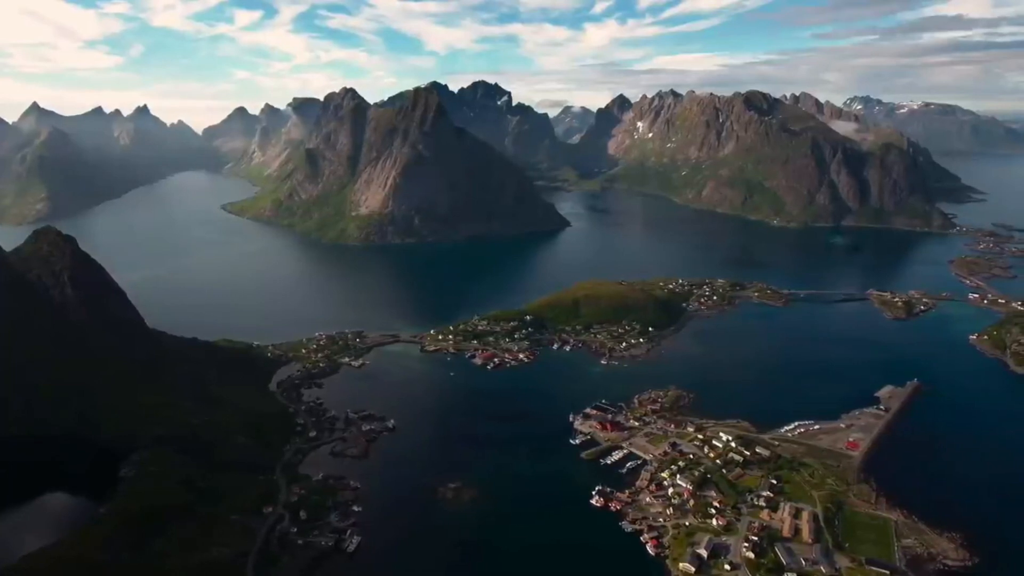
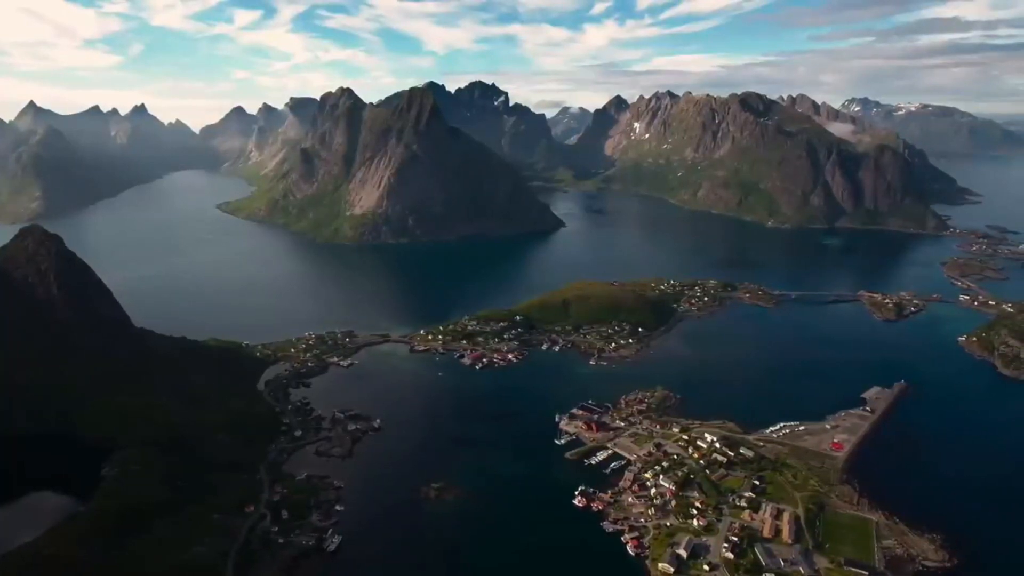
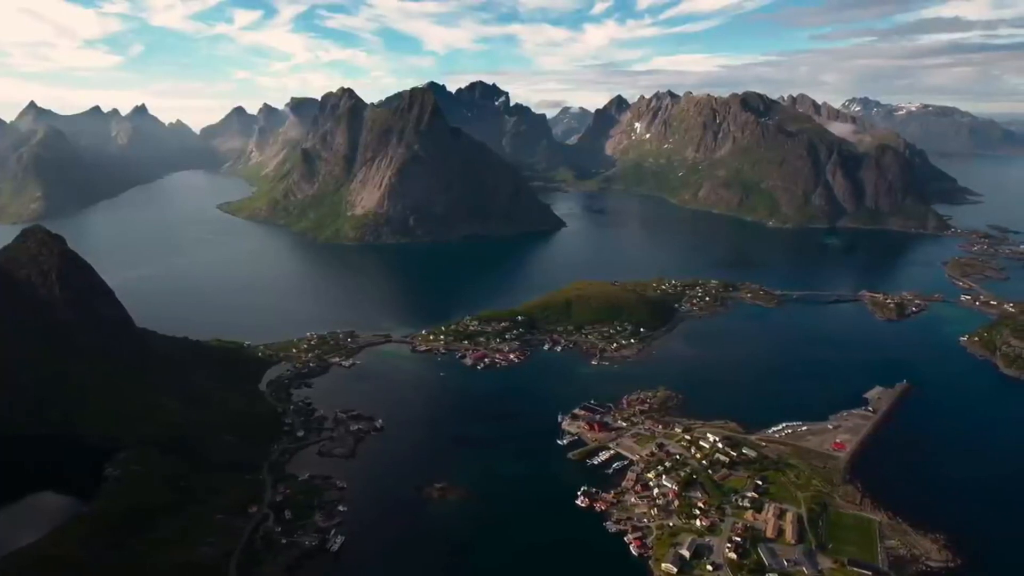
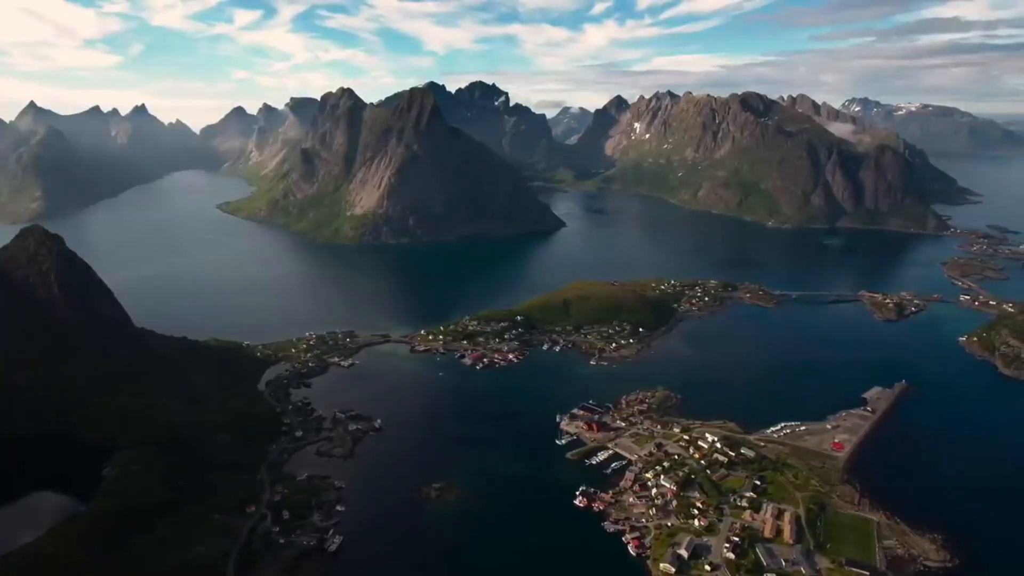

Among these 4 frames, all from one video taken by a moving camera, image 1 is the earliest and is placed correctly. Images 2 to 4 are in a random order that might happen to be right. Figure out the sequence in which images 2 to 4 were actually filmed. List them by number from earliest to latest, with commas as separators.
3, 4, 2
